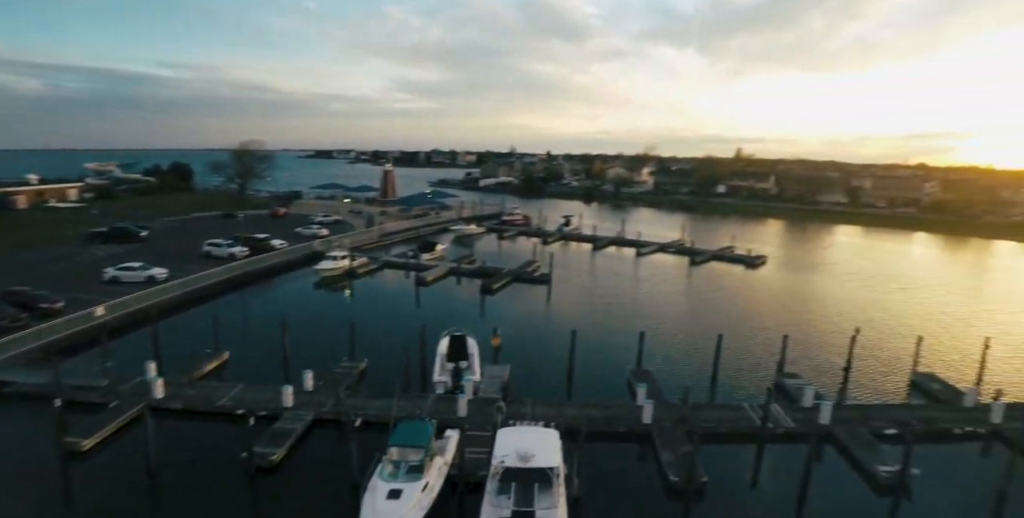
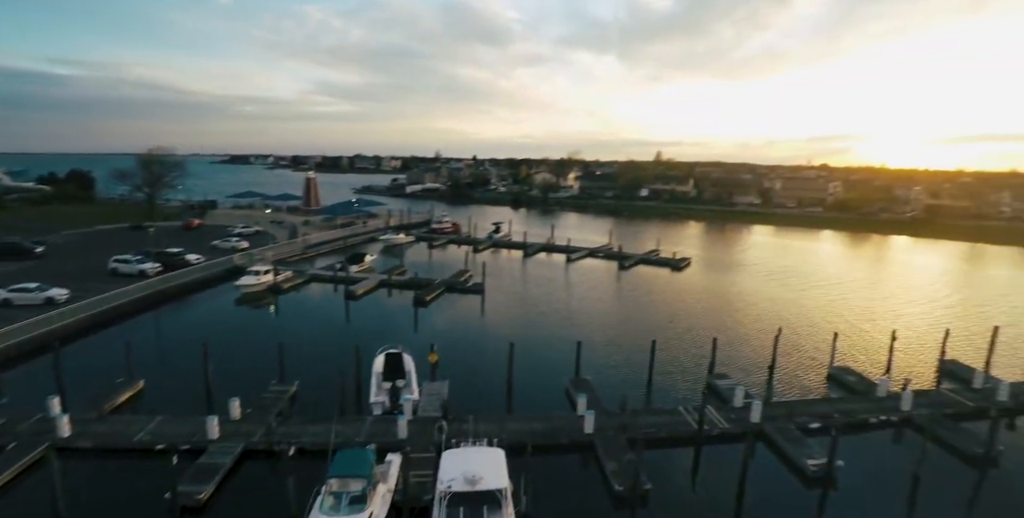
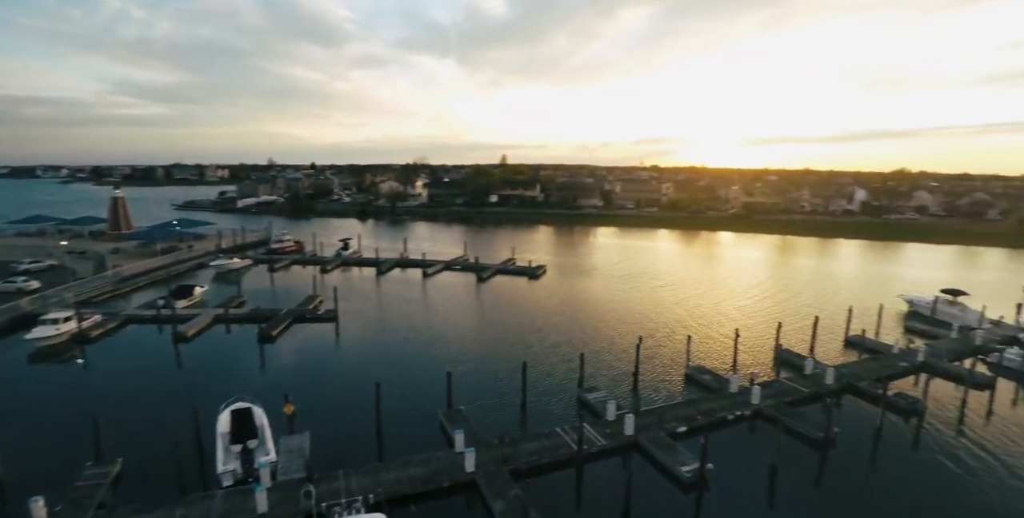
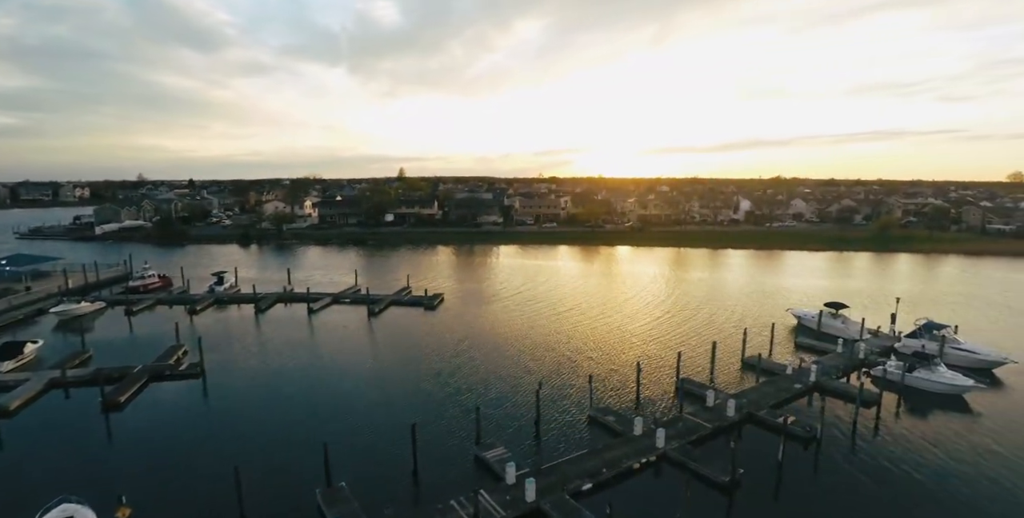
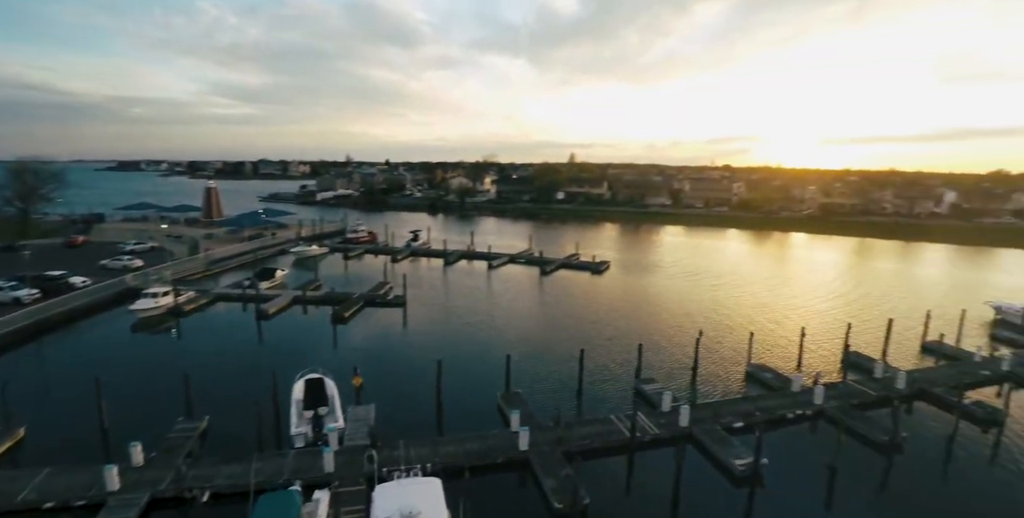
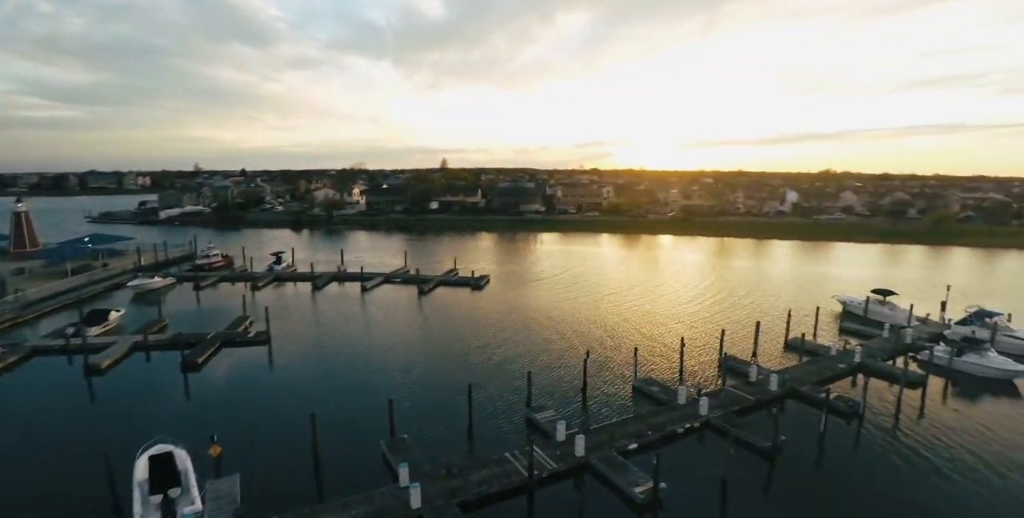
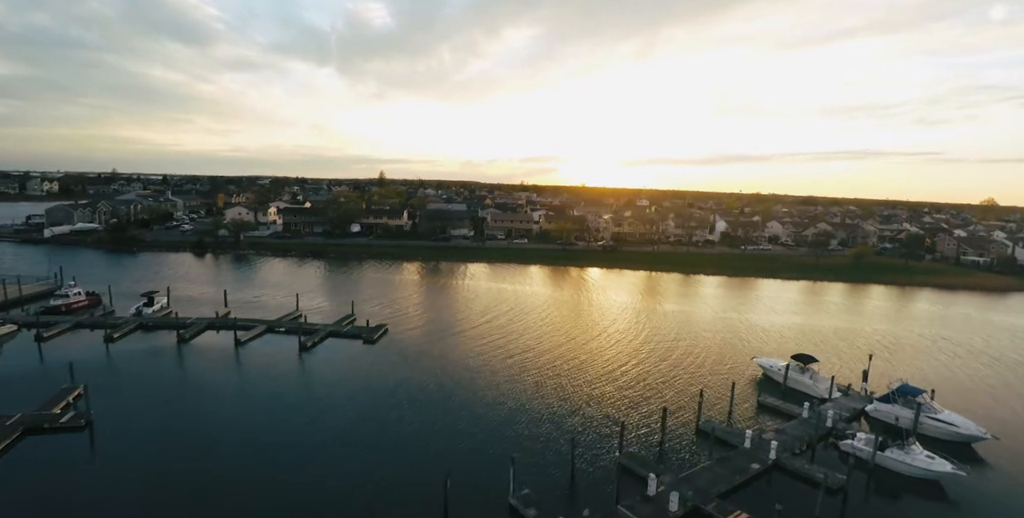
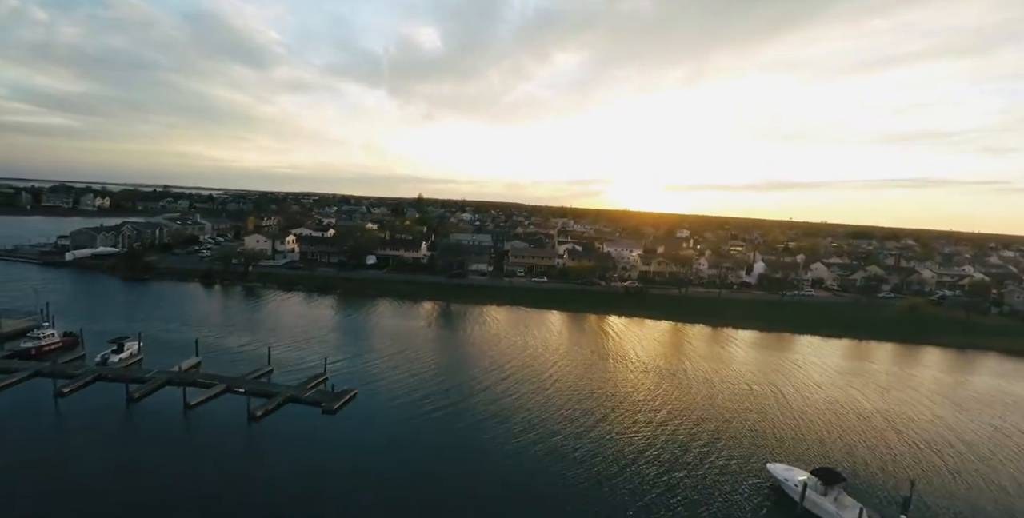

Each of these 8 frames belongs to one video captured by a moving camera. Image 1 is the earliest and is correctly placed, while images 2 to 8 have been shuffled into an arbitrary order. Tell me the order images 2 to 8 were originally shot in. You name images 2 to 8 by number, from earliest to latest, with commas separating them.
2, 5, 3, 6, 4, 7, 8
